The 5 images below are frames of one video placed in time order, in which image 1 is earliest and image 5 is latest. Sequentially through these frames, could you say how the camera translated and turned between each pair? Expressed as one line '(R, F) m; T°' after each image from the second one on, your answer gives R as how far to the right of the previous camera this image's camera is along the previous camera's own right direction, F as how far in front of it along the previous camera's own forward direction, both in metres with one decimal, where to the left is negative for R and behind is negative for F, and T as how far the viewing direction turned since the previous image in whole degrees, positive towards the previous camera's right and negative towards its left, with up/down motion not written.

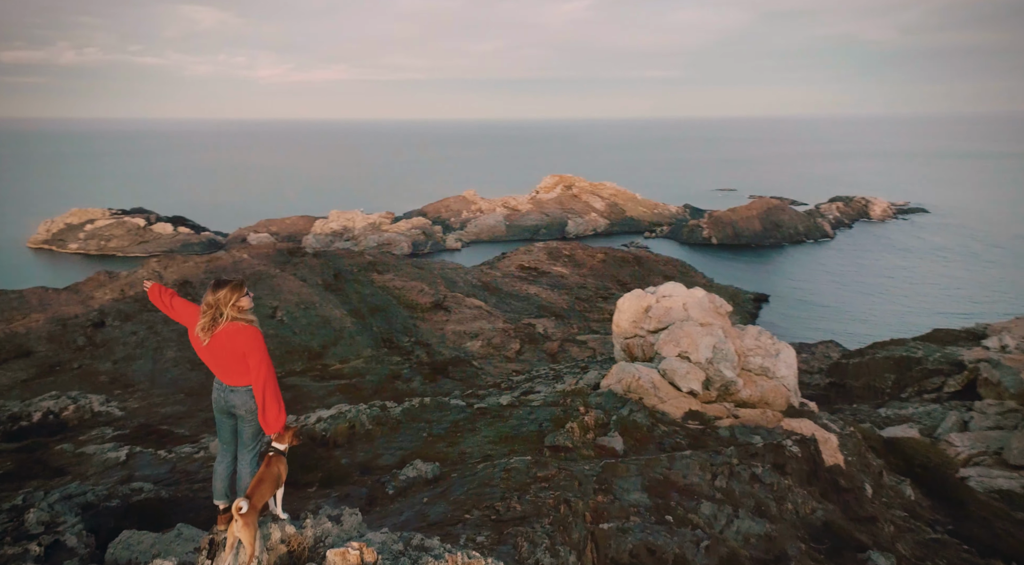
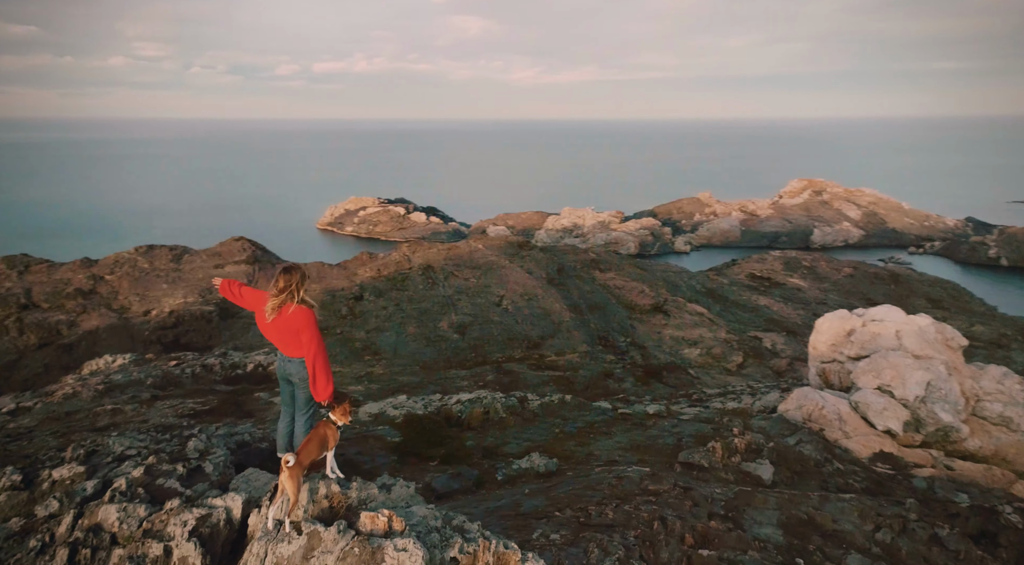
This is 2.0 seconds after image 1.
(+1.1, +0.1) m; -19°
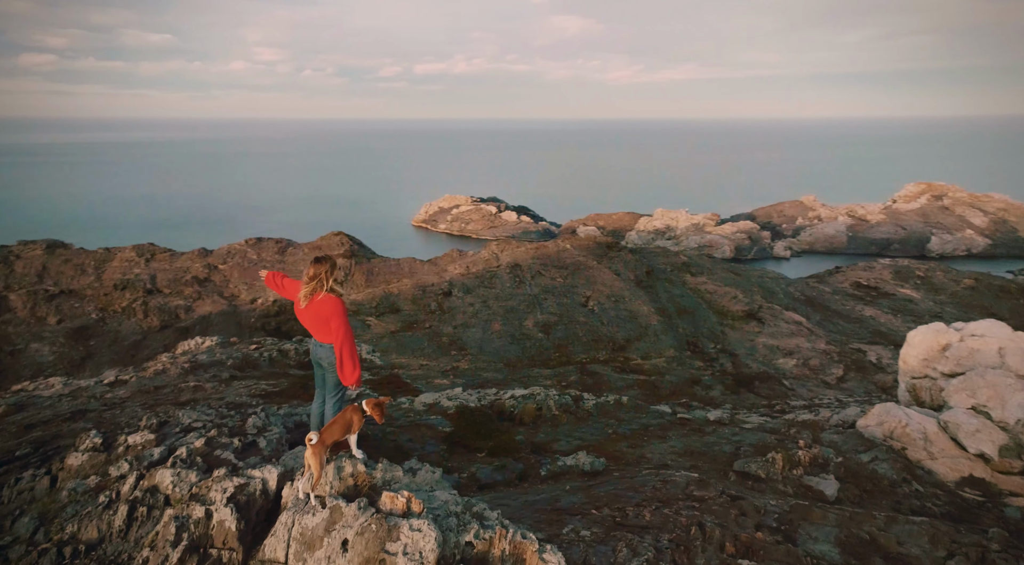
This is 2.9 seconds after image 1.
(+0.4, -0.1) m; -8°
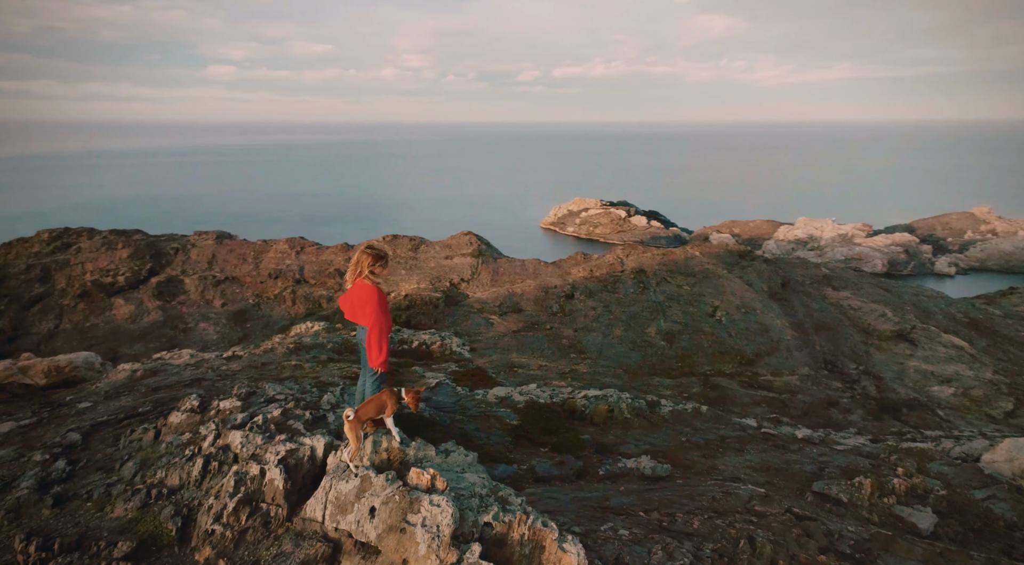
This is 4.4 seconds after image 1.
(+0.7, -0.1) m; -11°
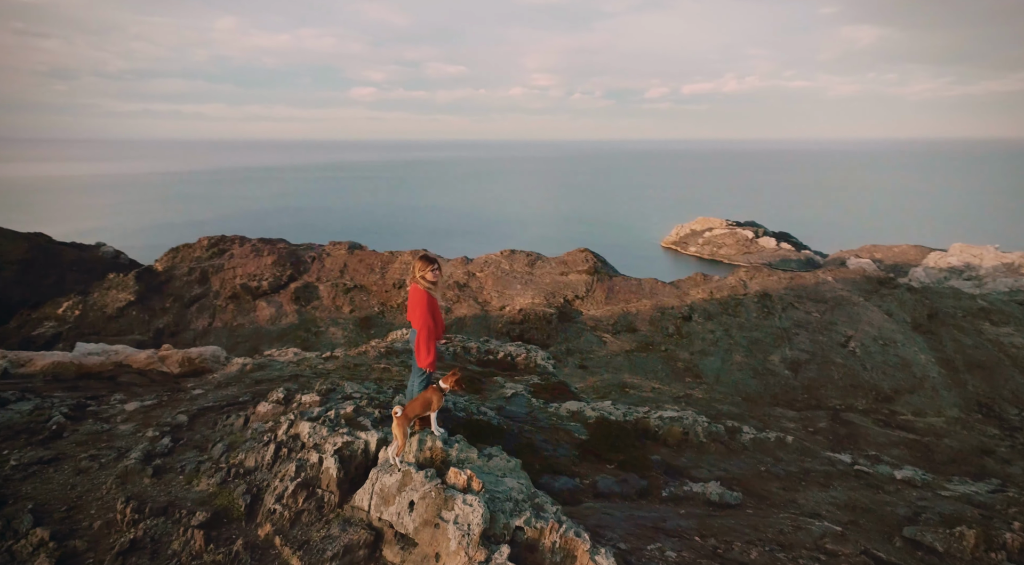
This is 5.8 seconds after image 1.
(+0.6, -0.1) m; -10°
